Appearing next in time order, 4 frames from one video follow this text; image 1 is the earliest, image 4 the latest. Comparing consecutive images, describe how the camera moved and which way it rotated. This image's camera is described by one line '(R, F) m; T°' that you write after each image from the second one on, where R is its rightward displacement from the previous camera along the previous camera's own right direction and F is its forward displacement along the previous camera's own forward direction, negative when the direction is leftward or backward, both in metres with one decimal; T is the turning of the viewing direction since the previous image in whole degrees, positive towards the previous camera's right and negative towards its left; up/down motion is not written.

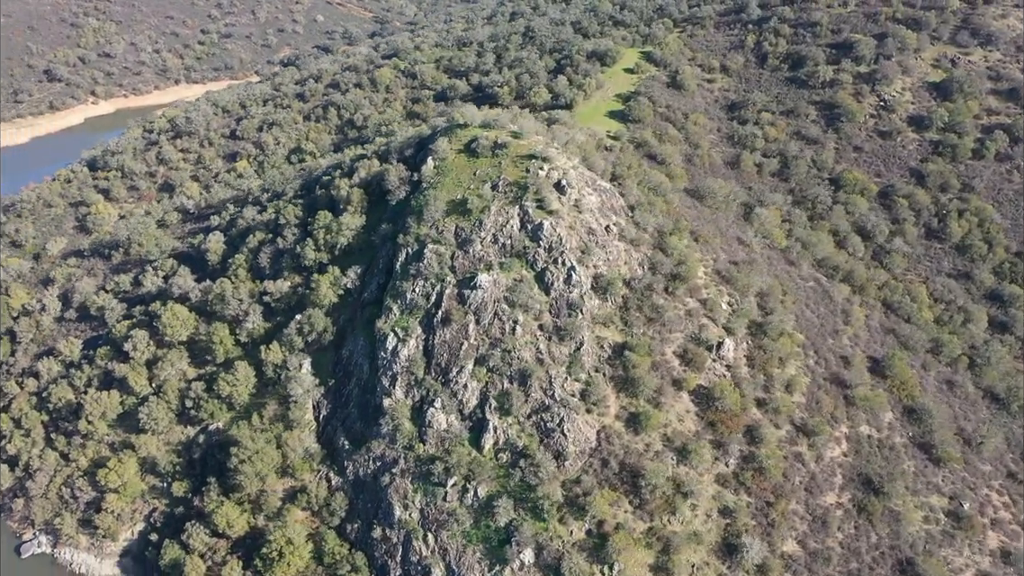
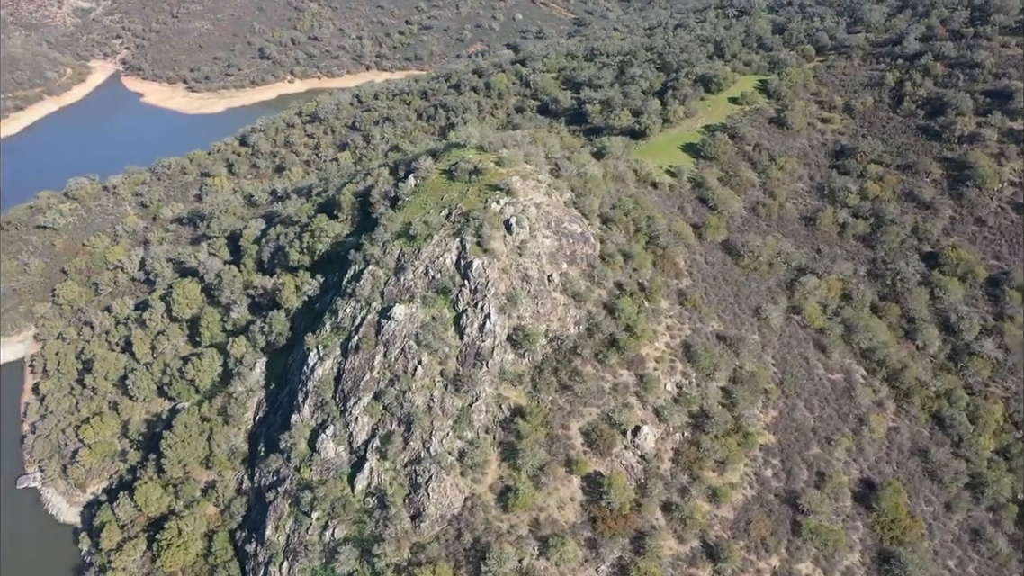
(+16.3, +6.0) m; -16°
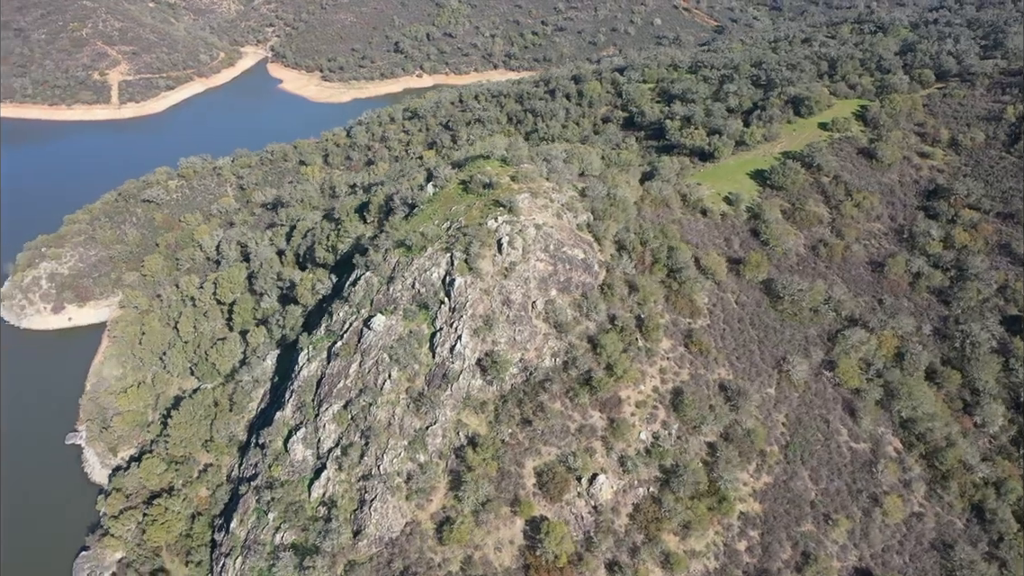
(+8.5, +2.7) m; -10°
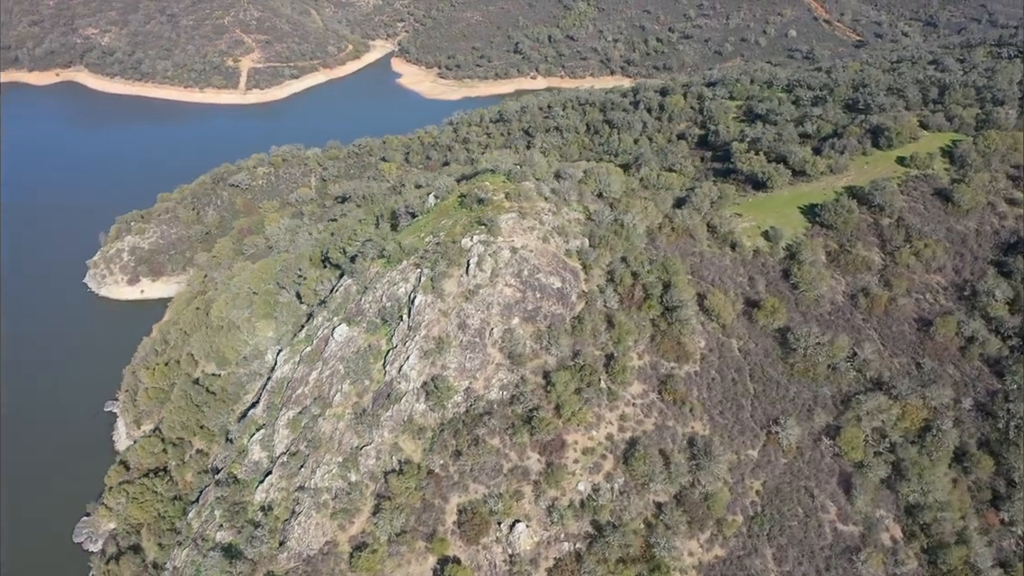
(+8.7, +2.8) m; -10°
